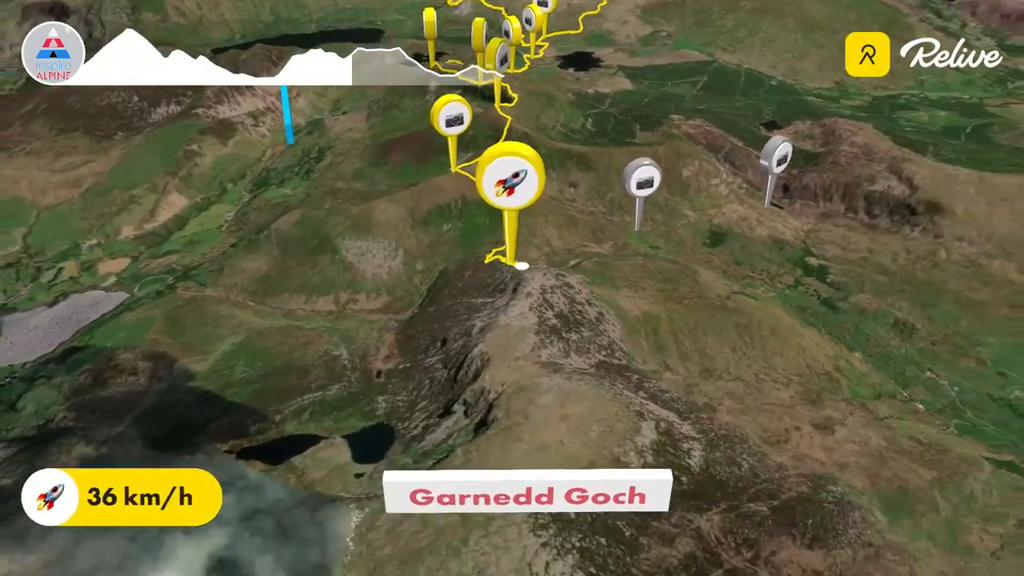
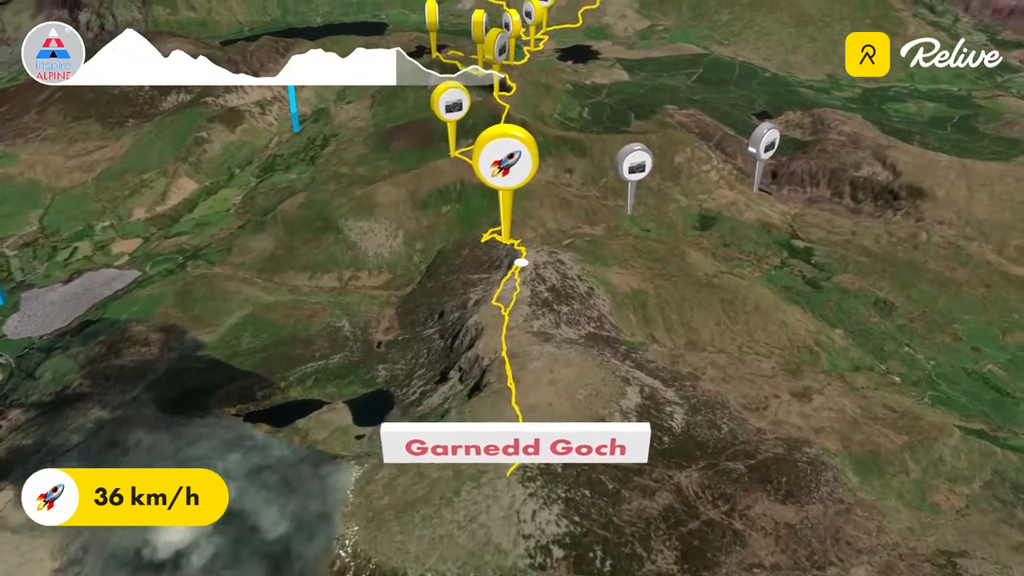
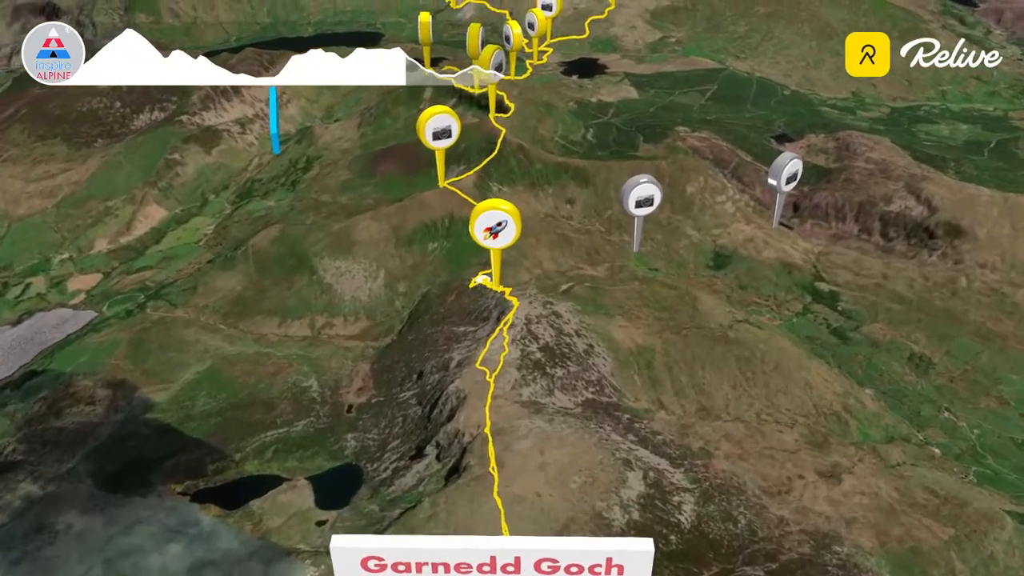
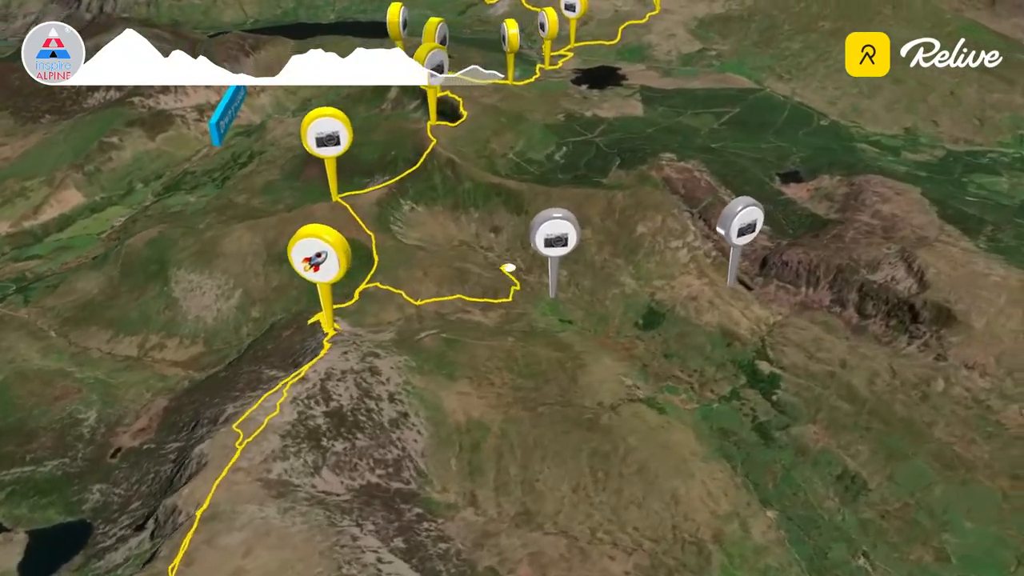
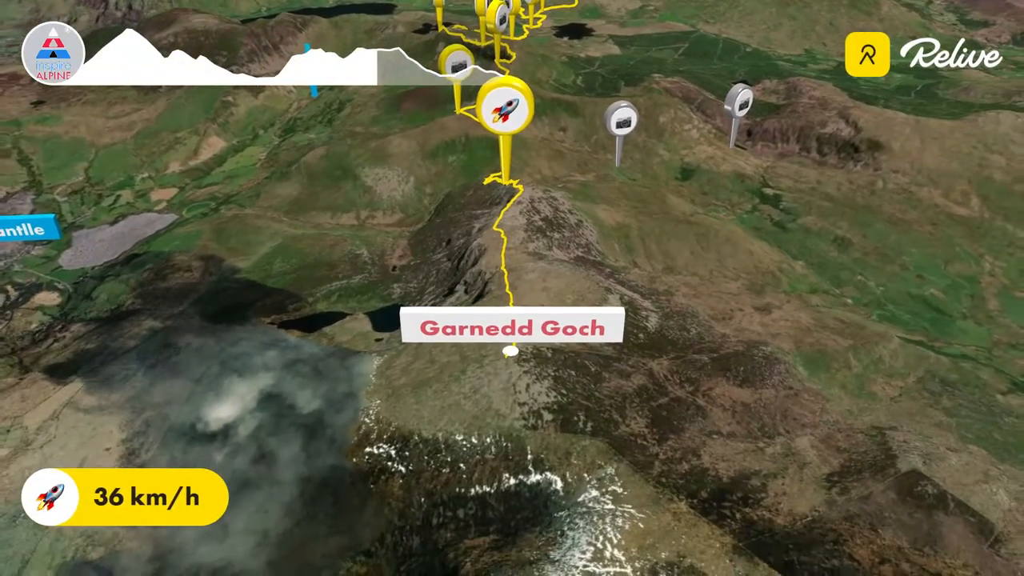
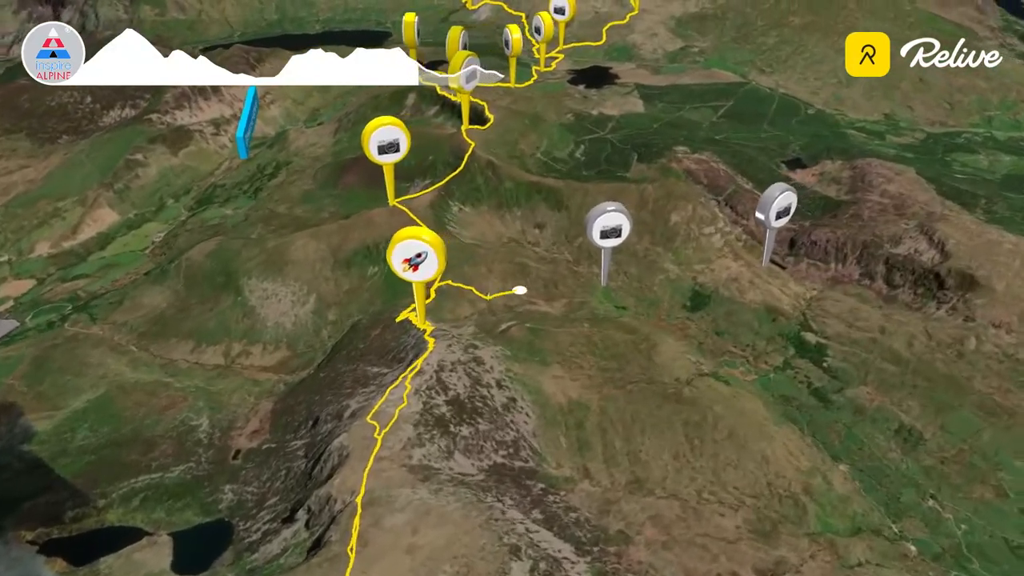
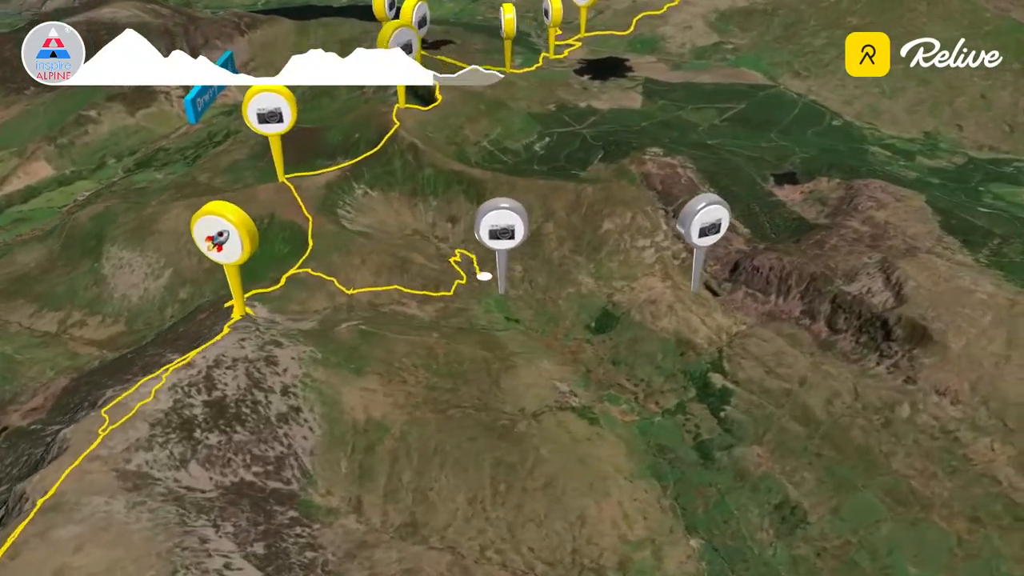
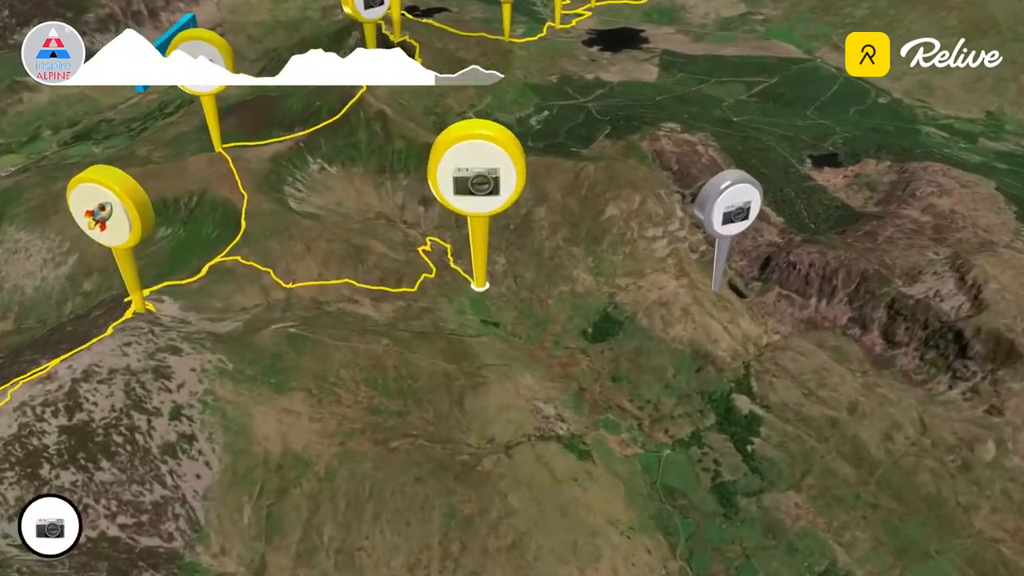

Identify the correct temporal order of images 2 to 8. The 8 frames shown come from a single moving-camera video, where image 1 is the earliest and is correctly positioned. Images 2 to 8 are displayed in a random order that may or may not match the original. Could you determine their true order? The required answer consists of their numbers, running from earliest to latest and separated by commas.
5, 2, 3, 6, 4, 7, 8
